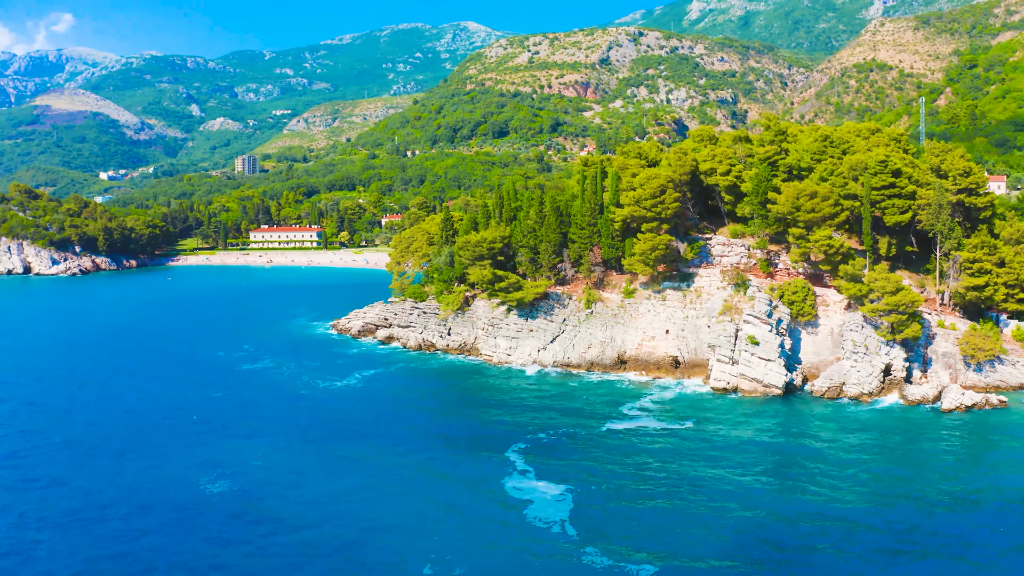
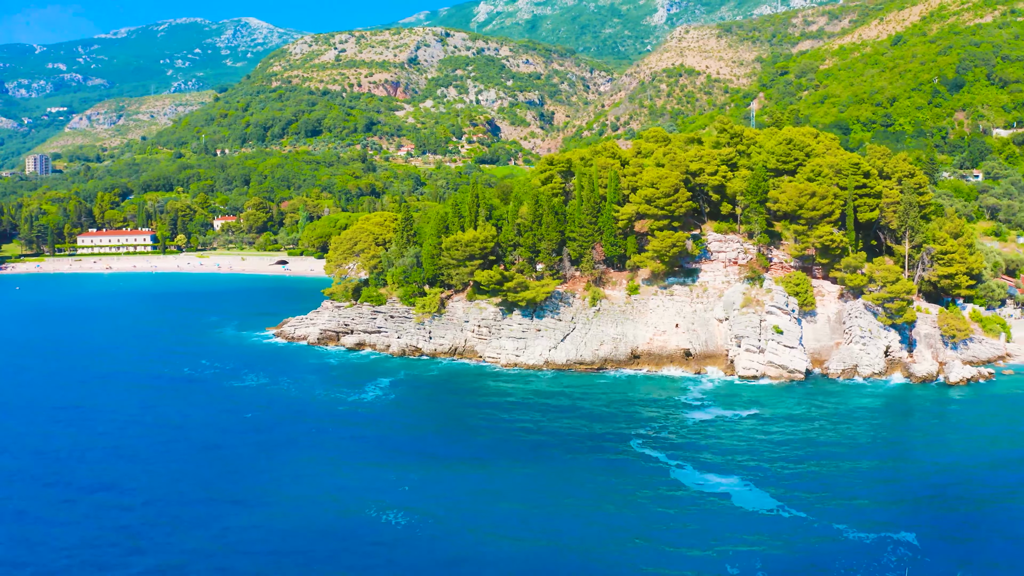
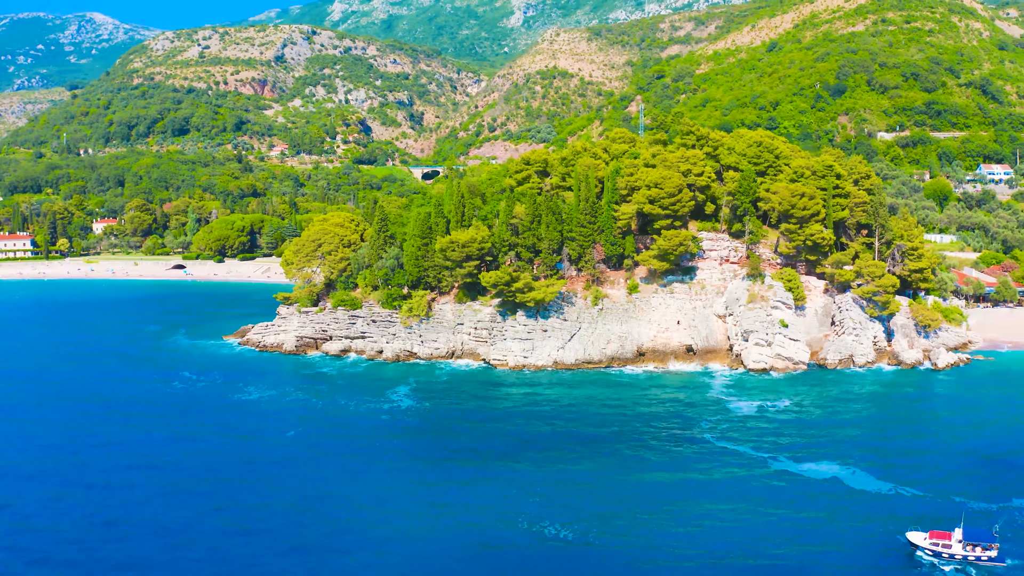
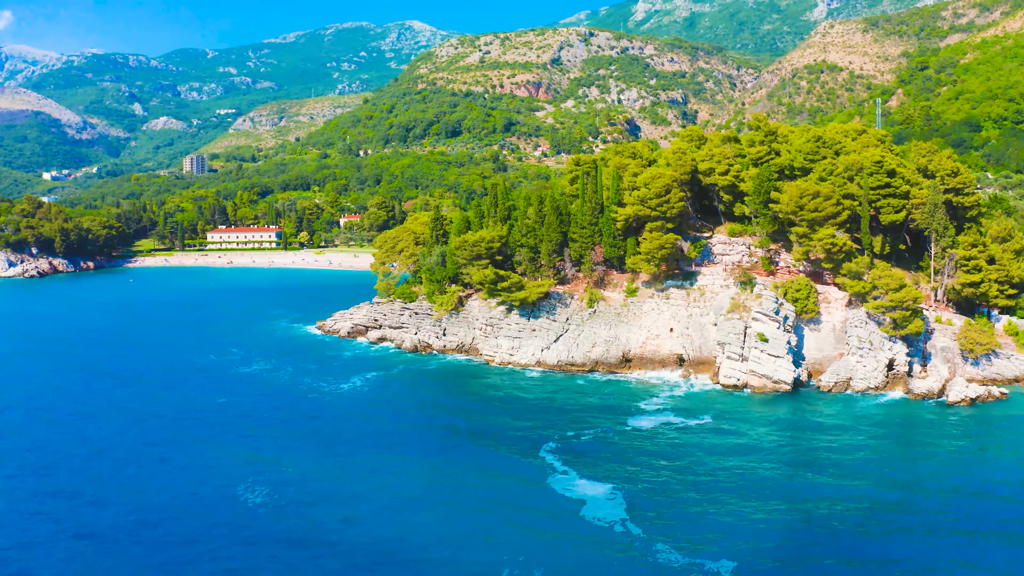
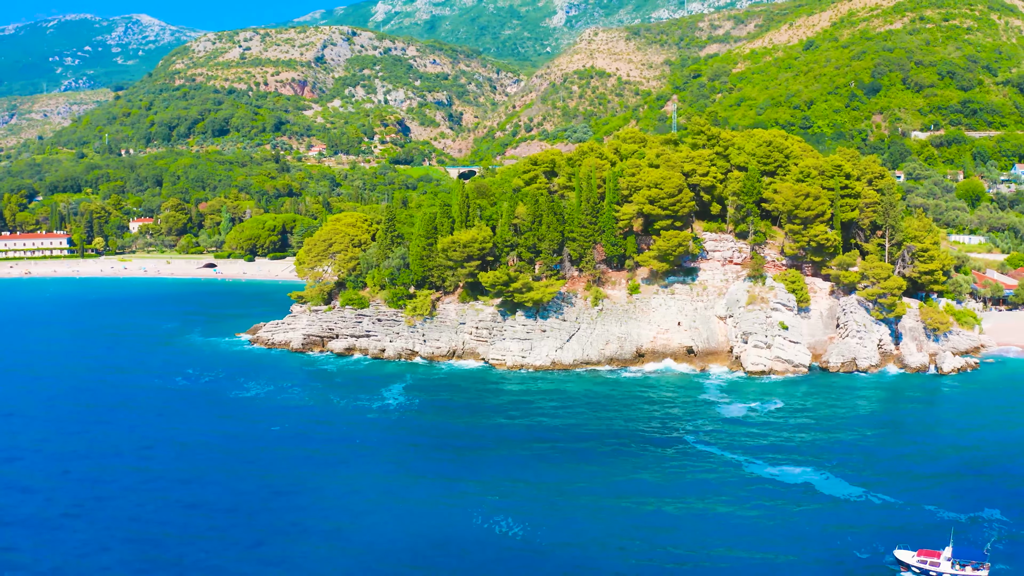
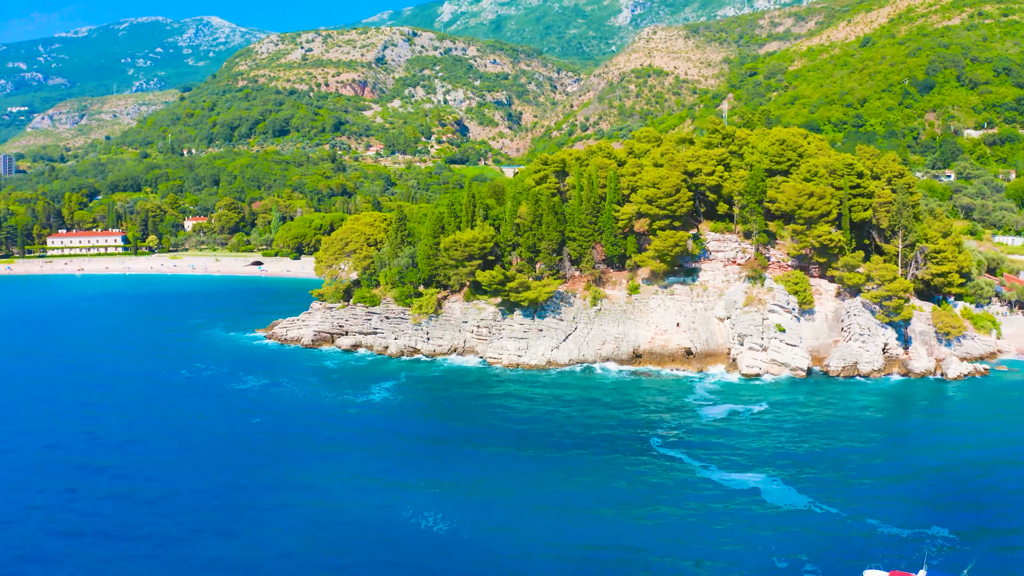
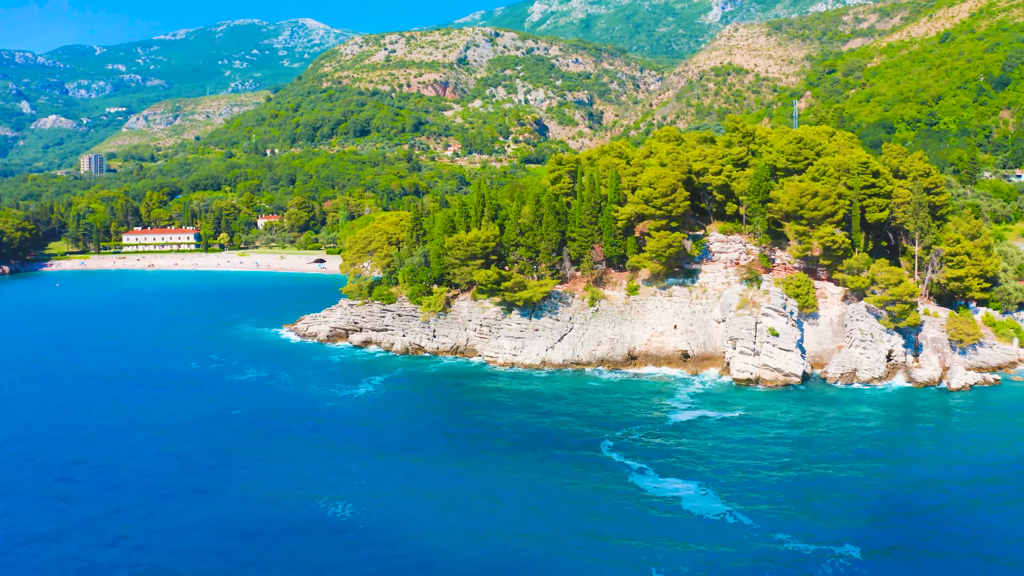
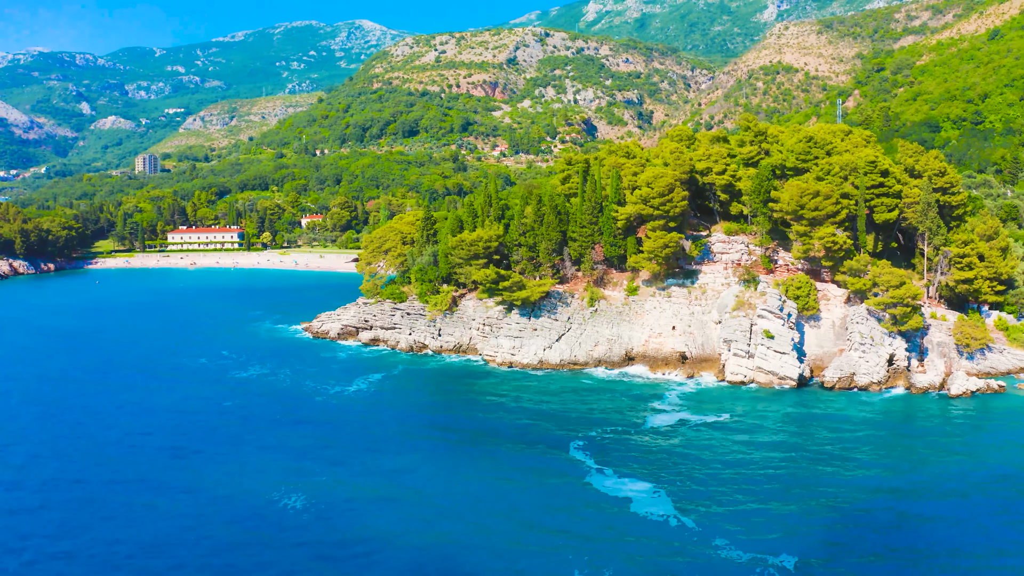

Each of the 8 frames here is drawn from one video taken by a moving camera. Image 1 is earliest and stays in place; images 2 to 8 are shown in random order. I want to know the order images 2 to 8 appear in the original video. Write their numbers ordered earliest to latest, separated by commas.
4, 8, 7, 2, 6, 5, 3
